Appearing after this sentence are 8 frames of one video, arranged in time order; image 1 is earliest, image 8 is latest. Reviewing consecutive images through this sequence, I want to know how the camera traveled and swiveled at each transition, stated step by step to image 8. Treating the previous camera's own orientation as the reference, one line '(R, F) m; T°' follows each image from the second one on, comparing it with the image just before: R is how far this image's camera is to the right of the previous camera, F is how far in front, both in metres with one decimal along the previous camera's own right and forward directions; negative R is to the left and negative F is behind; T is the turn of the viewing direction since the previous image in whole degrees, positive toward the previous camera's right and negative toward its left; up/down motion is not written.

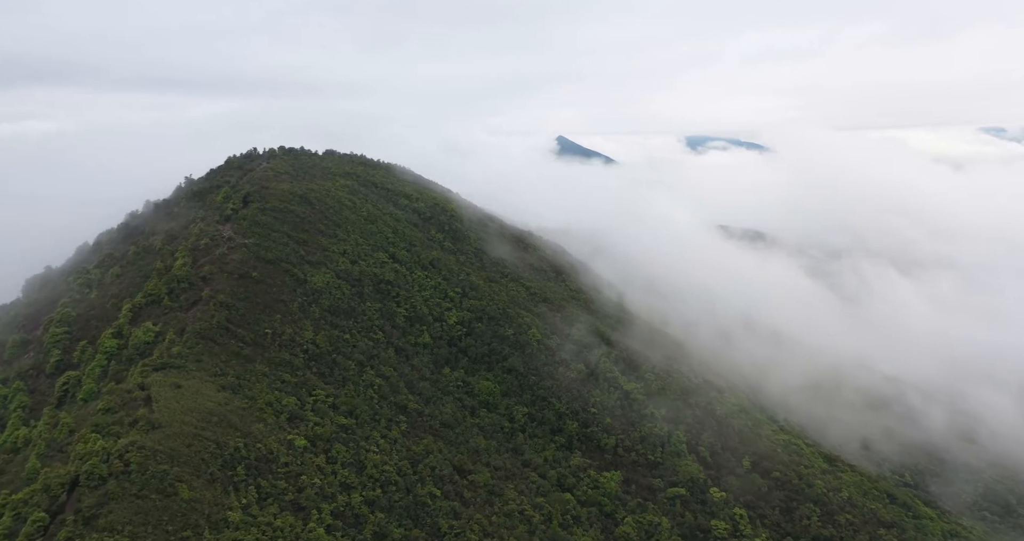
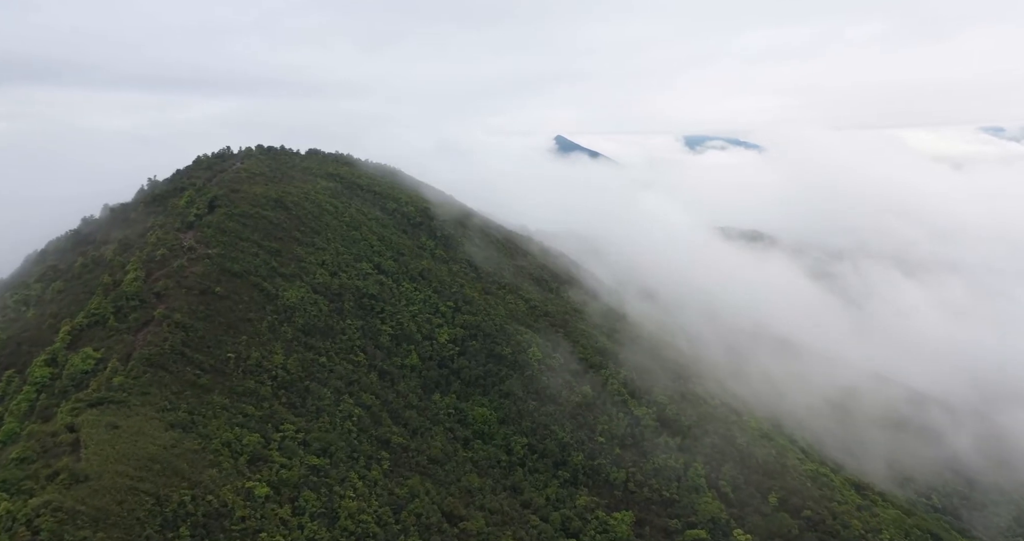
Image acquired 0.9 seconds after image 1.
(+0.1, +6.2) m; 0°
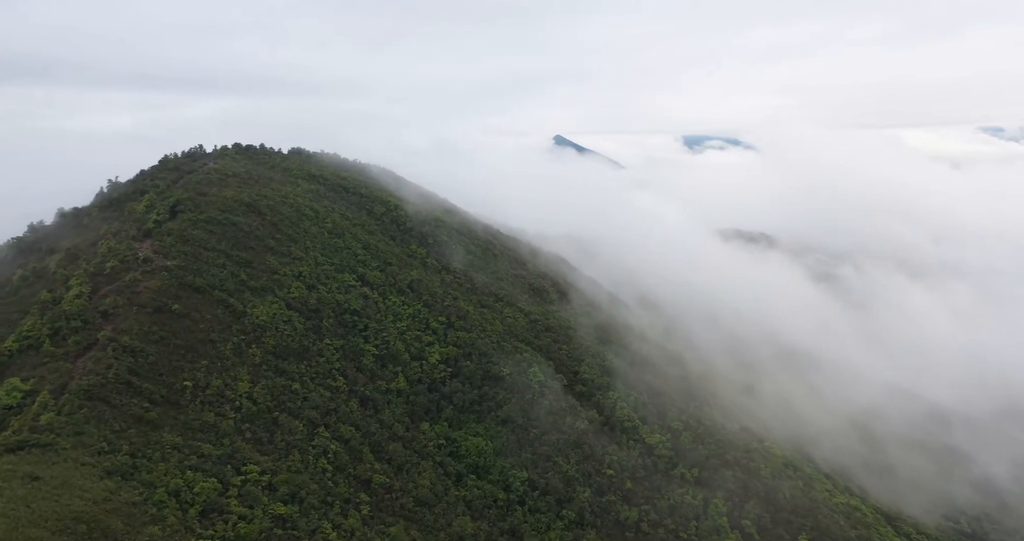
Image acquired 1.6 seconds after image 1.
(+0.1, +5.6) m; 0°
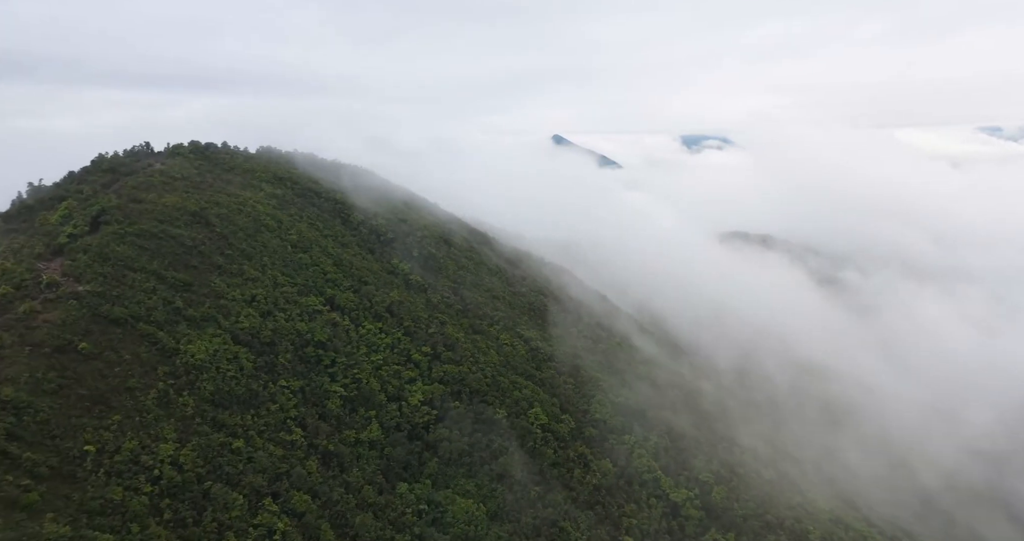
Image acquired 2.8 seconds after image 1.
(+0.1, +8.4) m; 0°
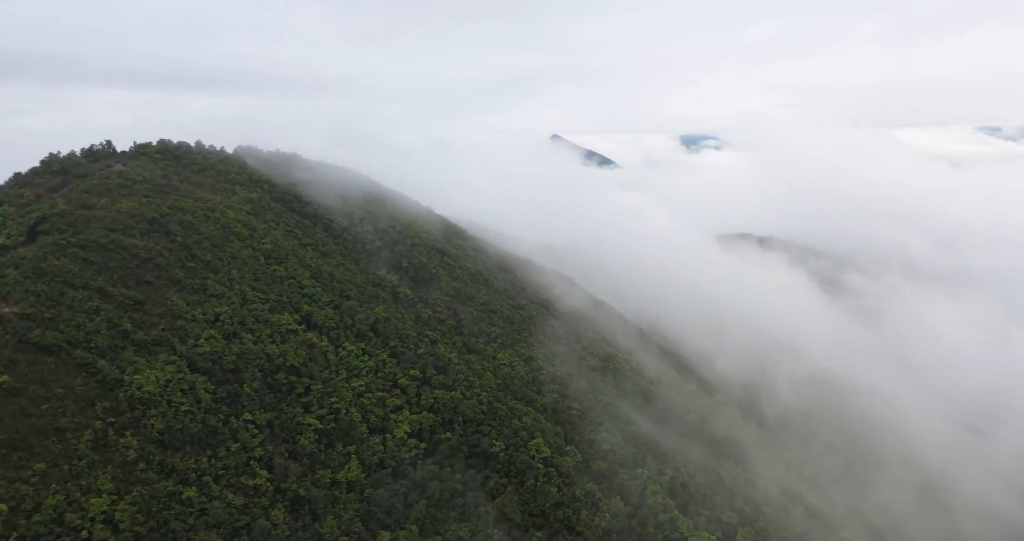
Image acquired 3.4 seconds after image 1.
(0.0, +4.8) m; 0°
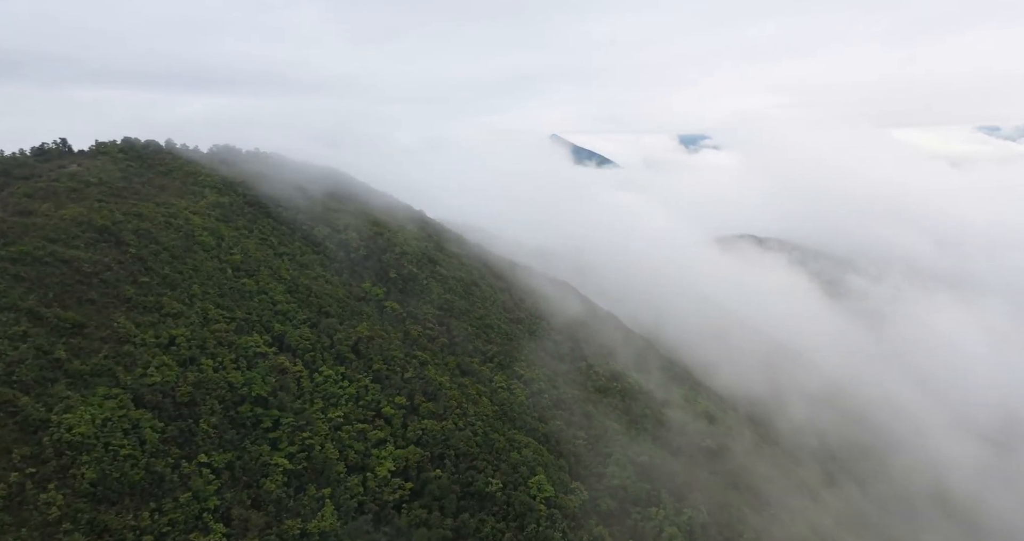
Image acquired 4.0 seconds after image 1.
(+0.1, +4.5) m; 0°
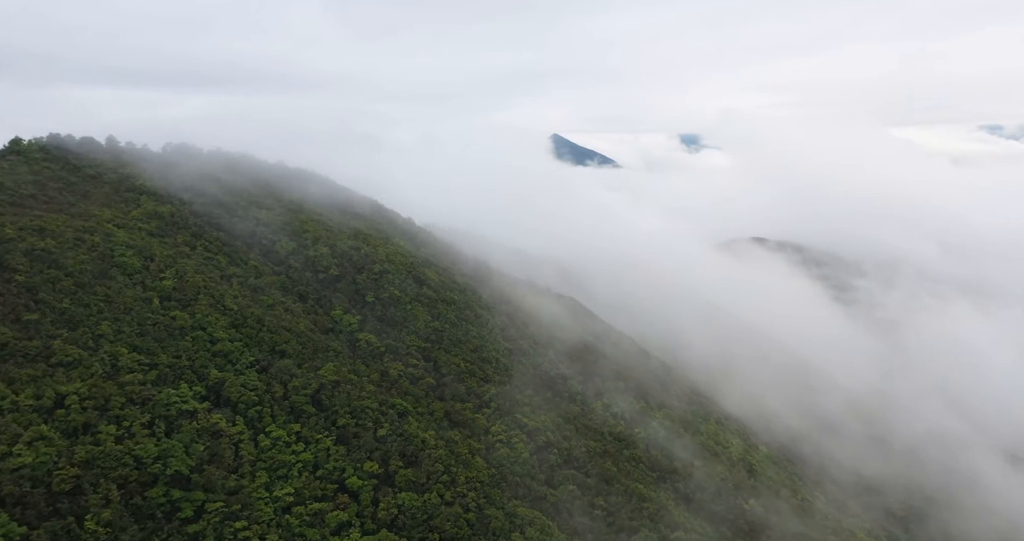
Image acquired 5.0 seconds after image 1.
(0.0, +7.6) m; 0°
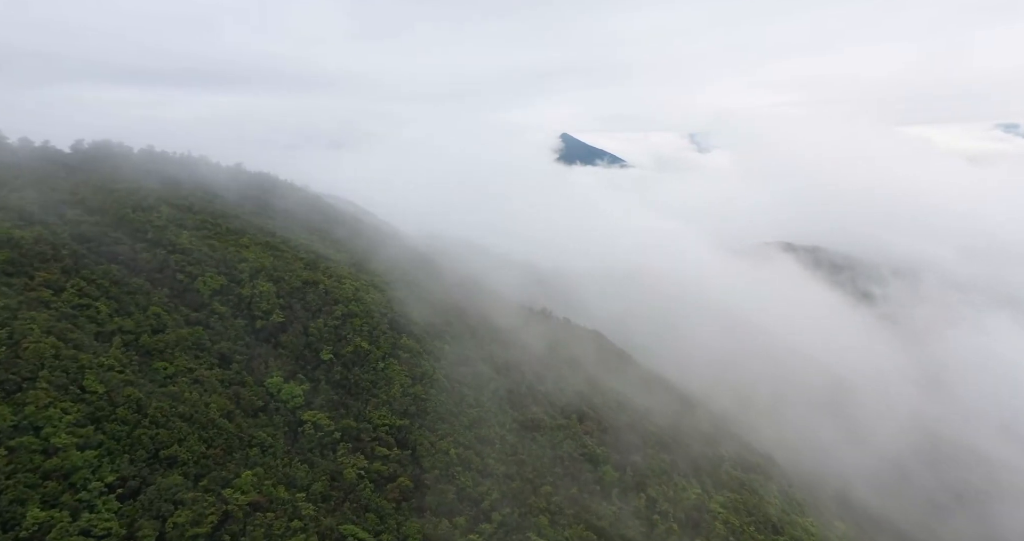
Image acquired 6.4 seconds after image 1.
(-0.1, +10.9) m; -1°
